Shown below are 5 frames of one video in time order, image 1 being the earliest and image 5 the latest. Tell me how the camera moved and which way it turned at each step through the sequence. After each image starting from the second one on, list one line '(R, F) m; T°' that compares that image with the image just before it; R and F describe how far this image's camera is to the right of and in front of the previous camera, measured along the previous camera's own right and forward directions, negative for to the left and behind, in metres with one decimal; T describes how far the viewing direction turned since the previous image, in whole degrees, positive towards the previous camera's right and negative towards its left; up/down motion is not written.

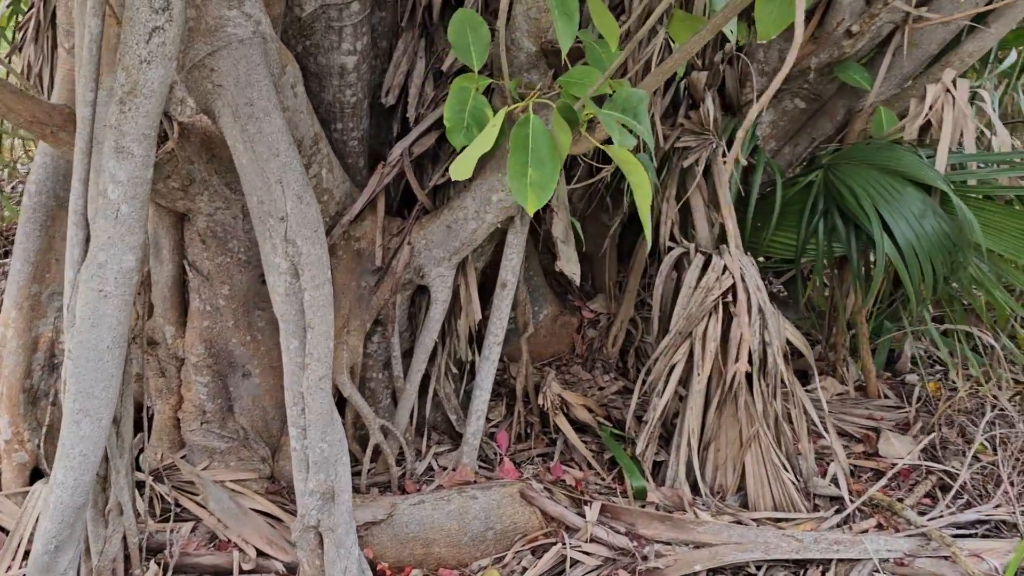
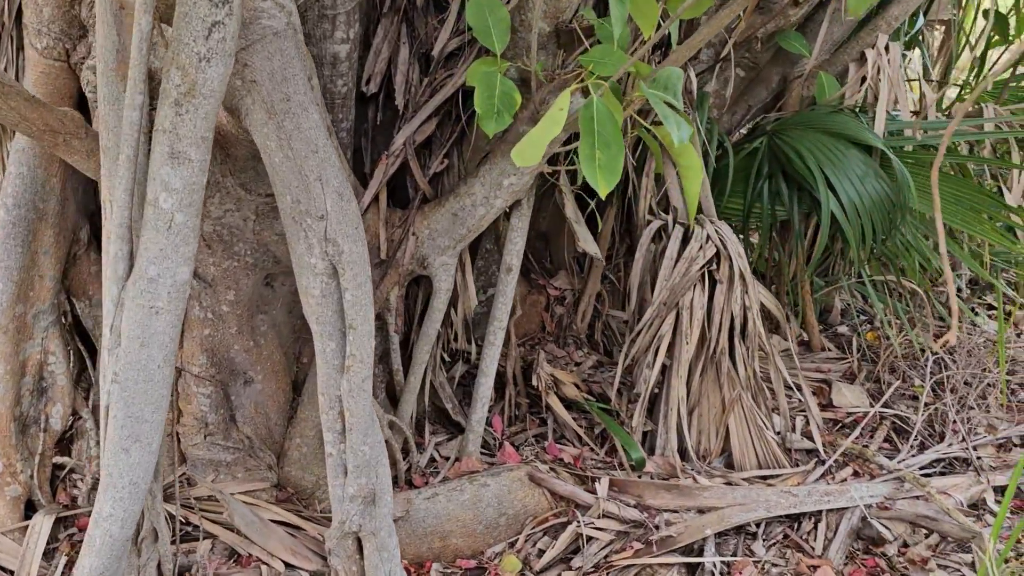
(-0.3, 0.0) m; +9°
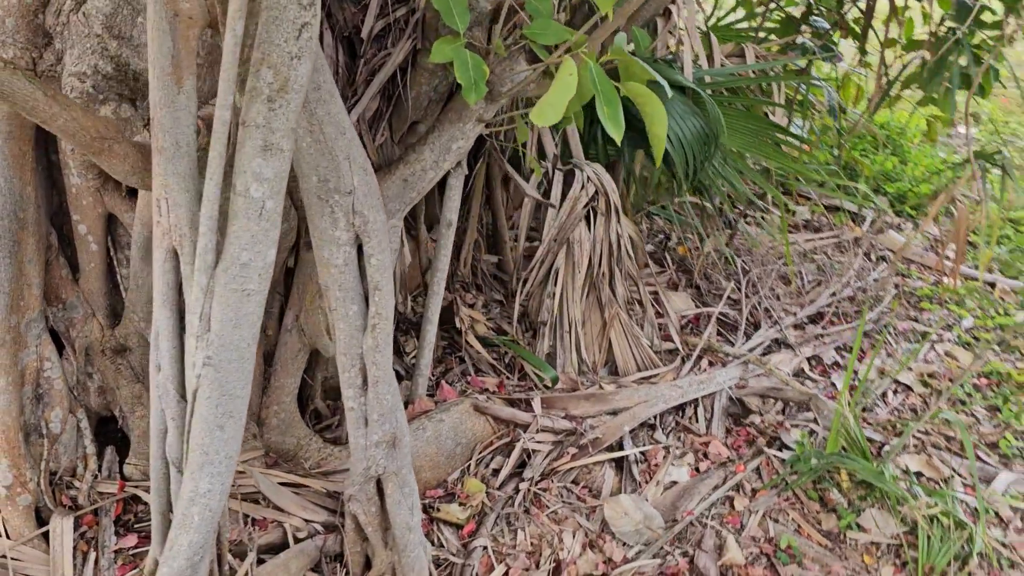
(-0.5, -0.2) m; +17°
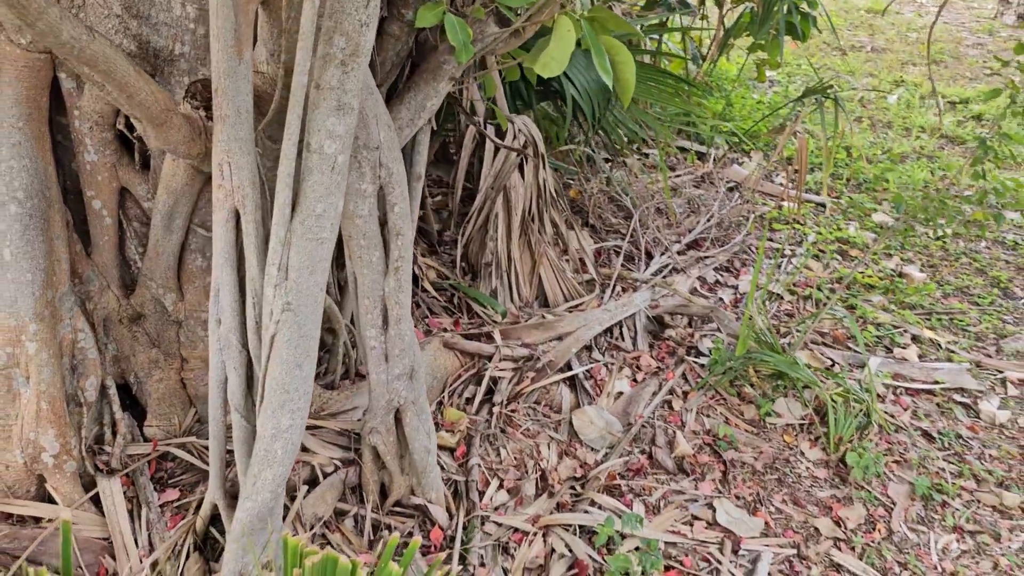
(-0.4, -0.2) m; +11°
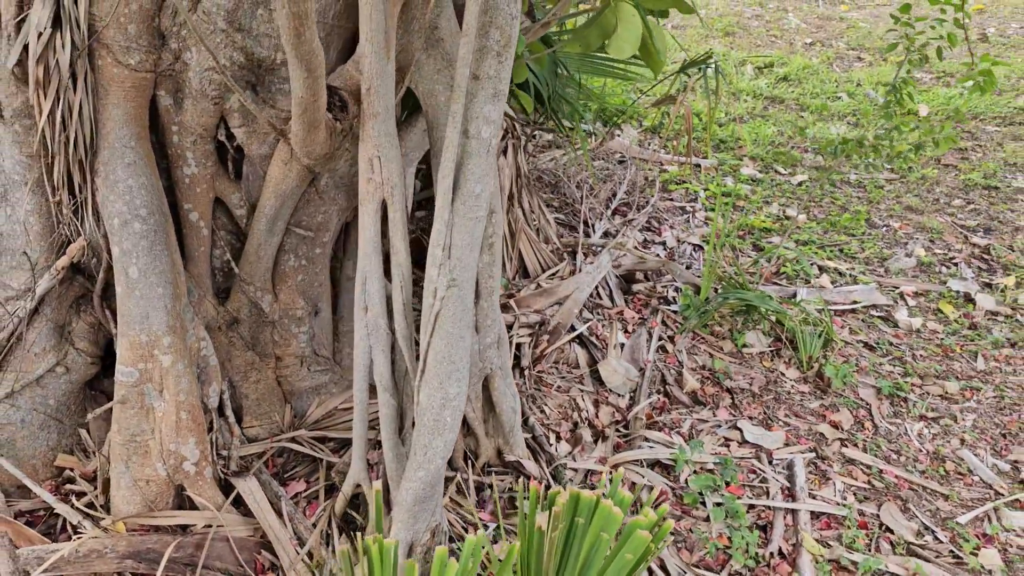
(-0.7, -0.1) m; +12°
